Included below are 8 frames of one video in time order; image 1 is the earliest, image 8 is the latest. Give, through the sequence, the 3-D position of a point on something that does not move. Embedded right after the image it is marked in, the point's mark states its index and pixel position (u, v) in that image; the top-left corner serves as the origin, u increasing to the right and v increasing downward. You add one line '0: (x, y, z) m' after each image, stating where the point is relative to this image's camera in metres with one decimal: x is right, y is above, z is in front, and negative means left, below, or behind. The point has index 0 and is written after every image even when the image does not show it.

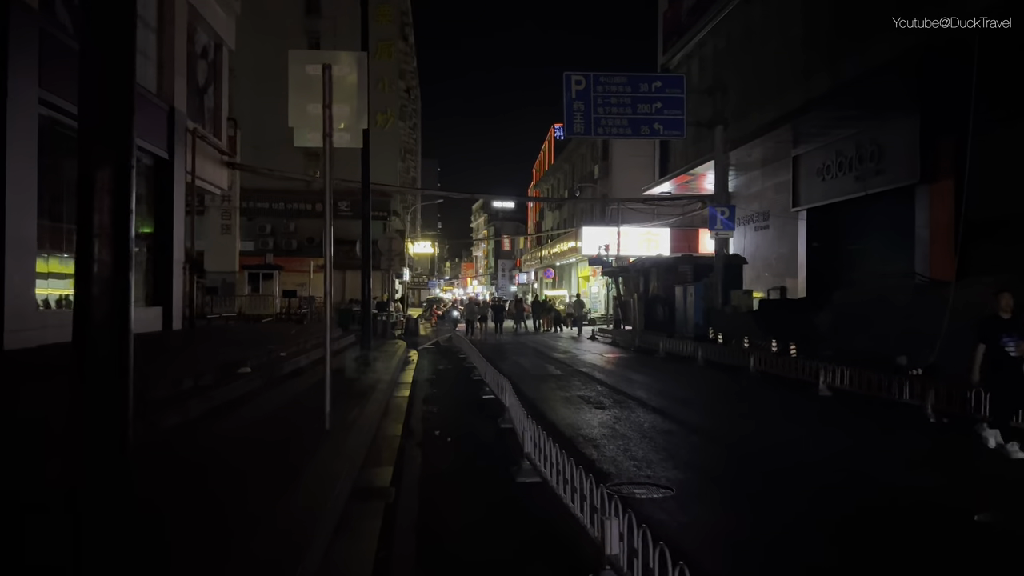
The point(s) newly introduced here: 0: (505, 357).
0: (-0.1, -1.8, +19.2) m
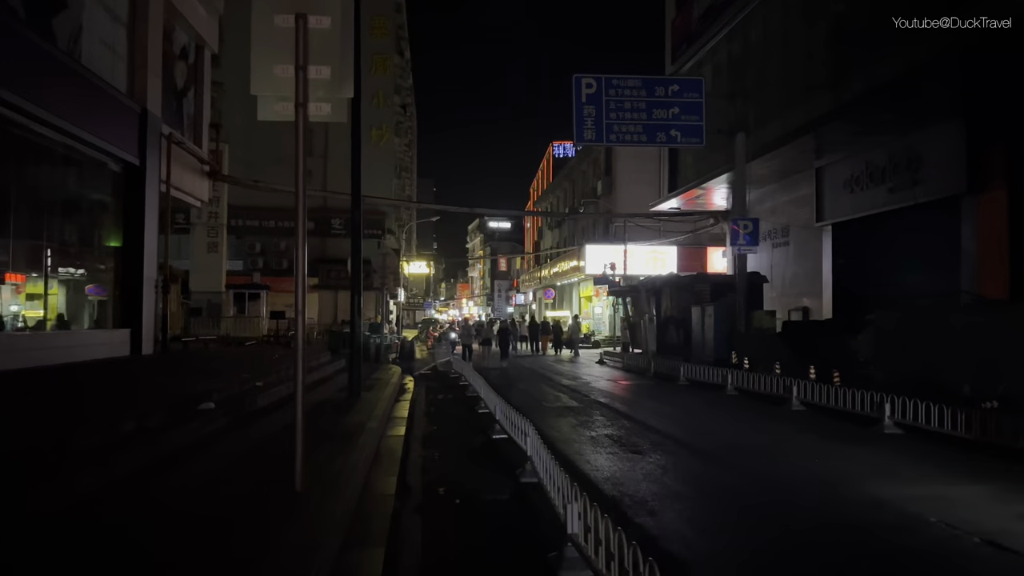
0: (0.0, -2.3, +17.4) m
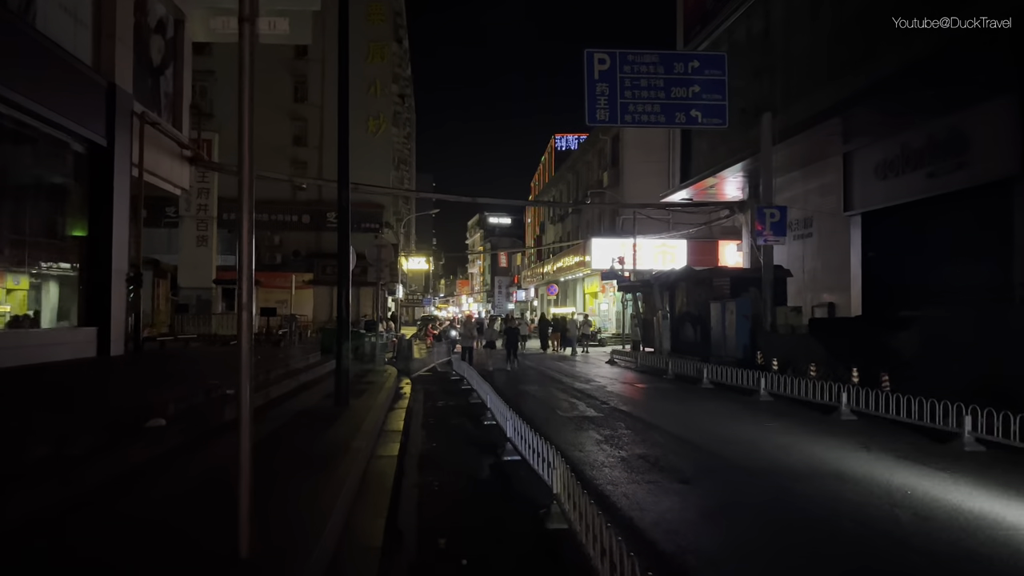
0: (+0.1, -2.1, +15.8) m
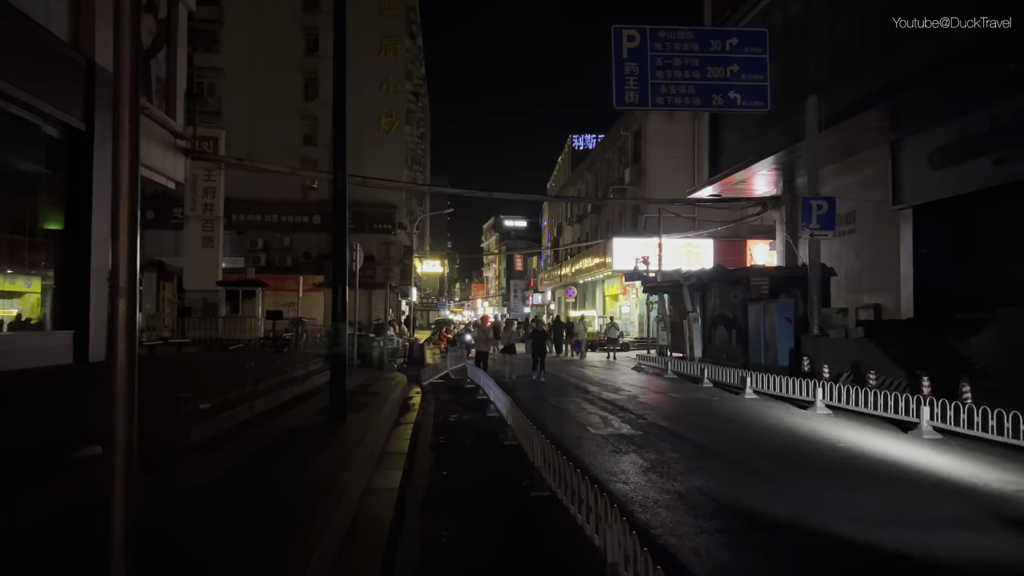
0: (+0.5, -2.1, +14.2) m
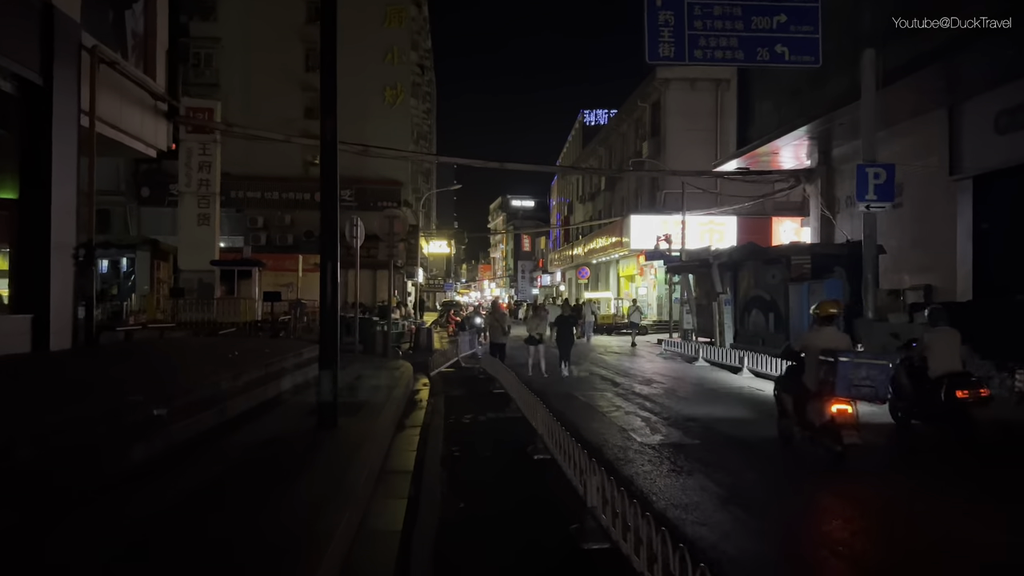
0: (+0.9, -1.8, +12.5) m
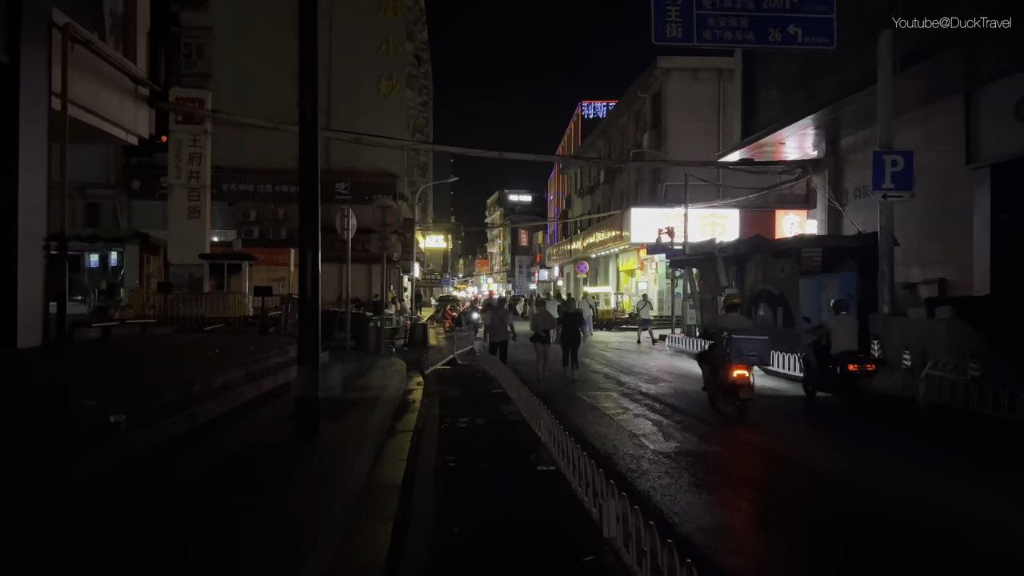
0: (+0.9, -1.7, +11.8) m
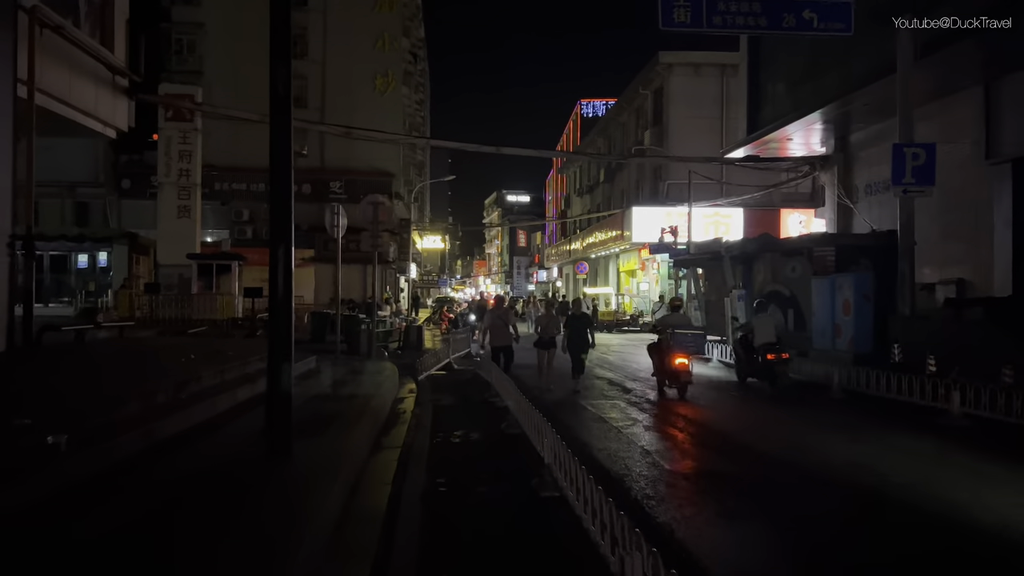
0: (+0.8, -1.7, +11.0) m
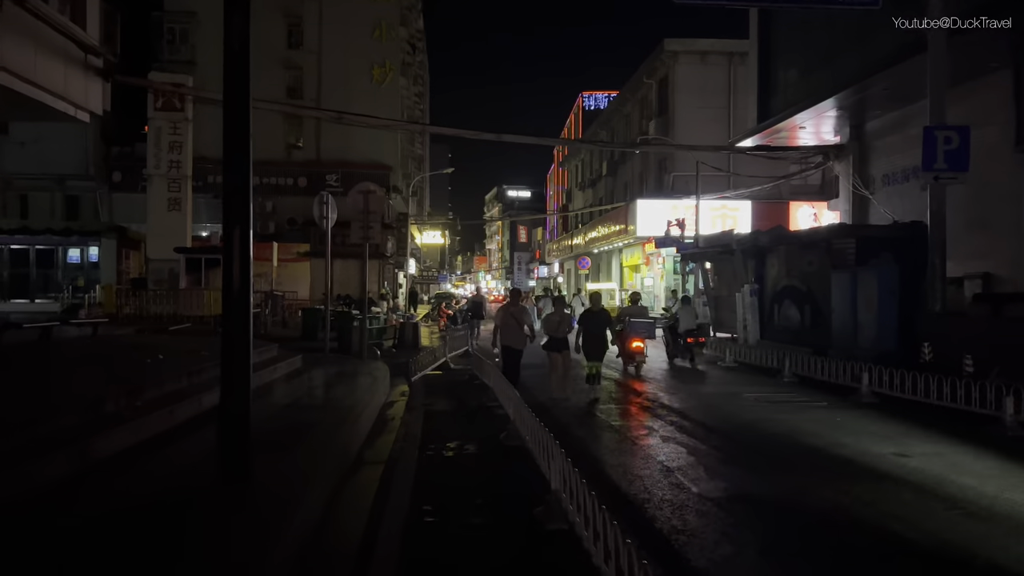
0: (+0.9, -1.6, +10.1) m
